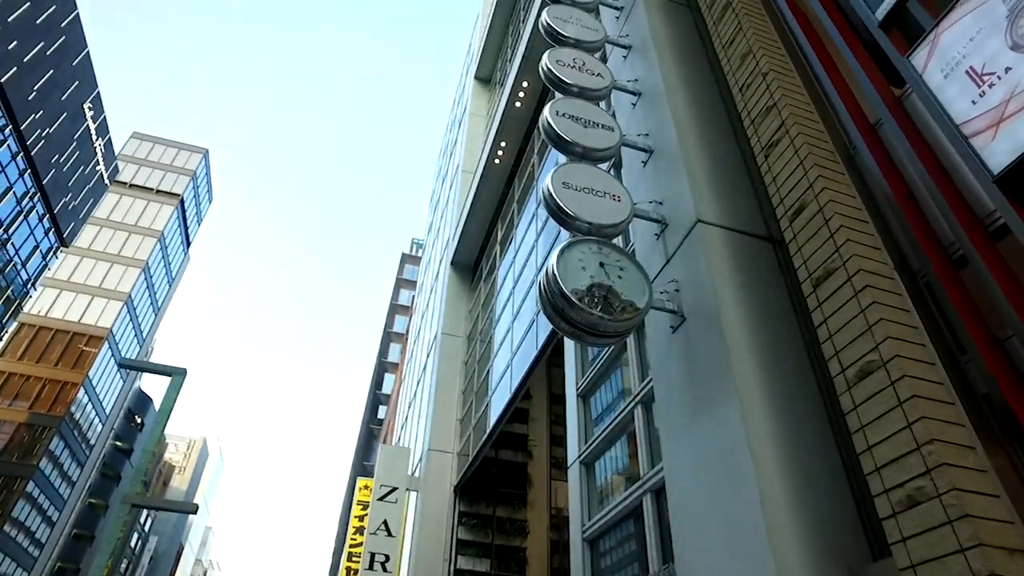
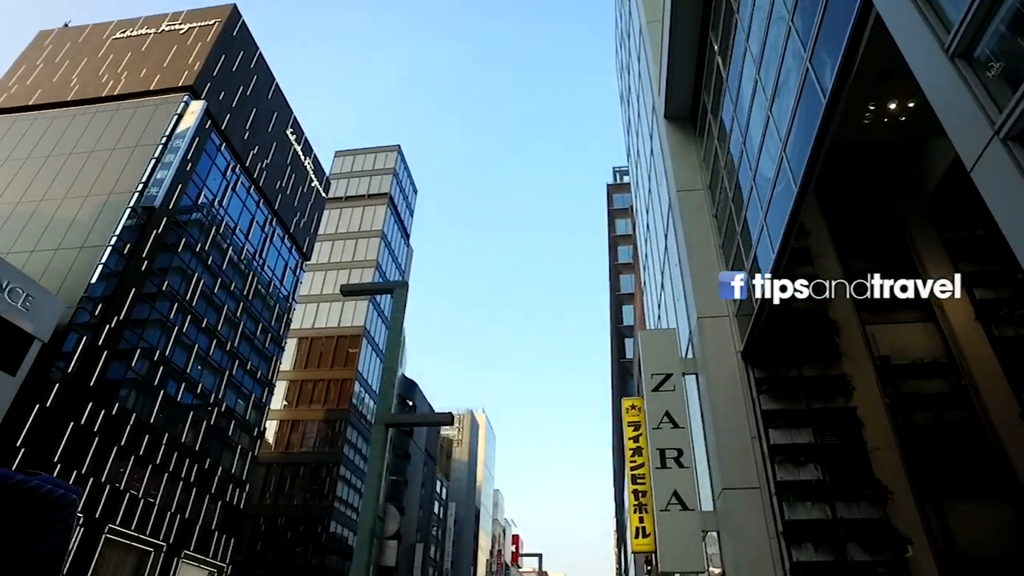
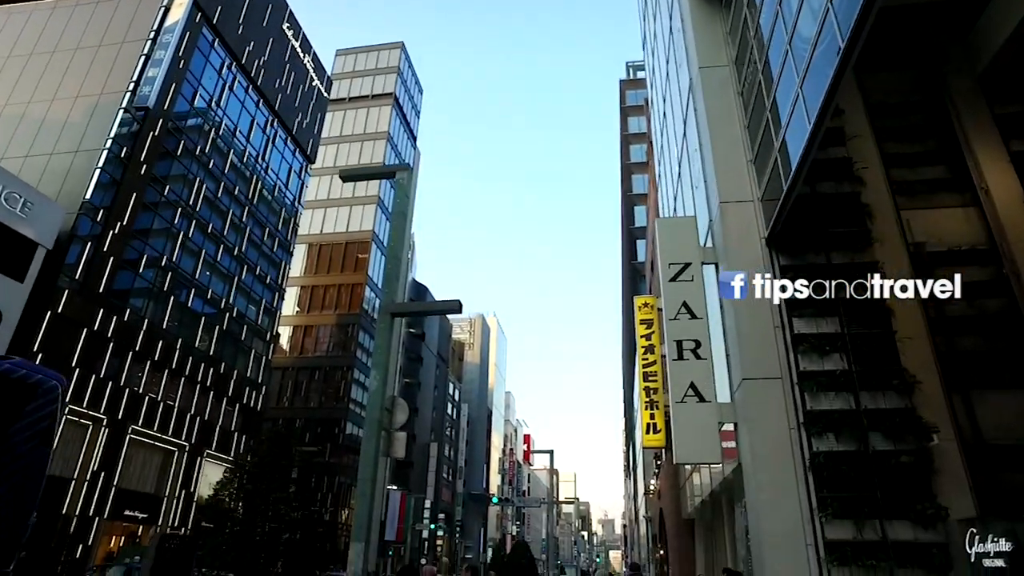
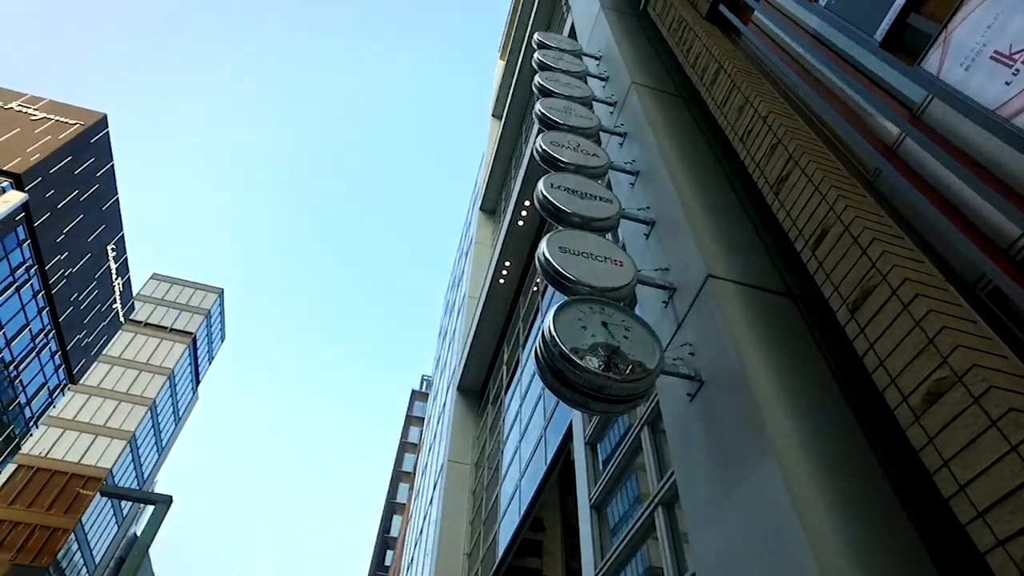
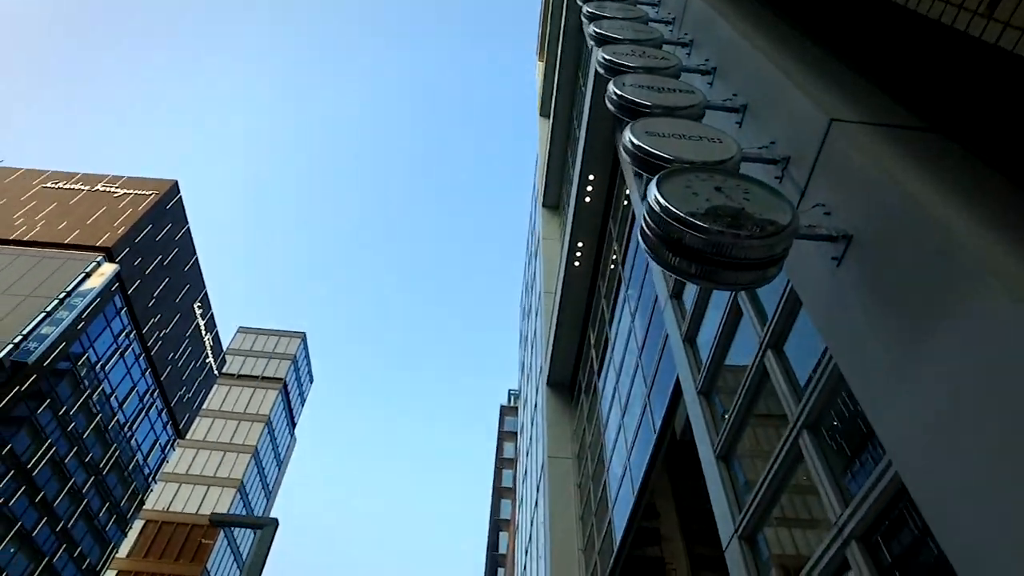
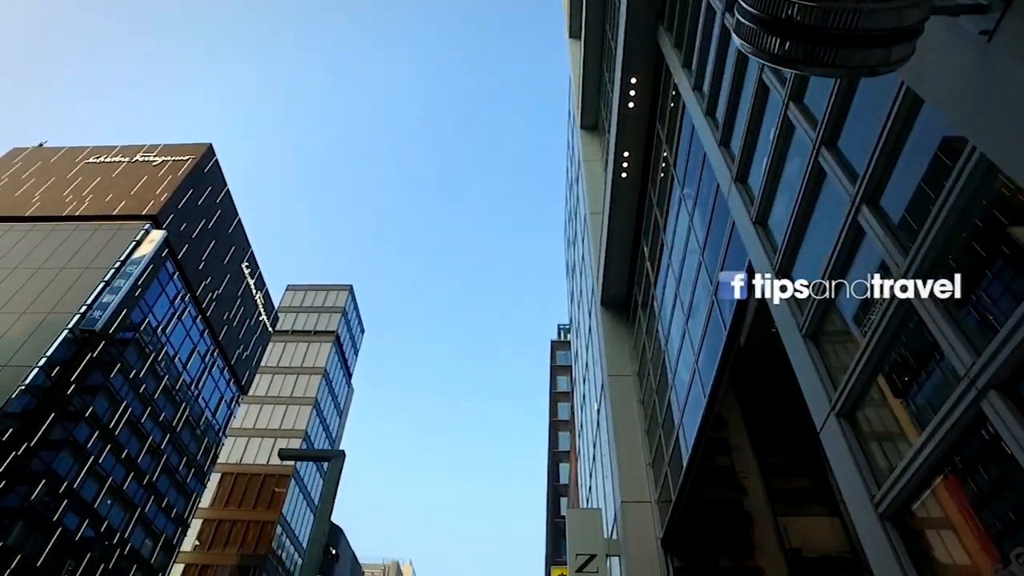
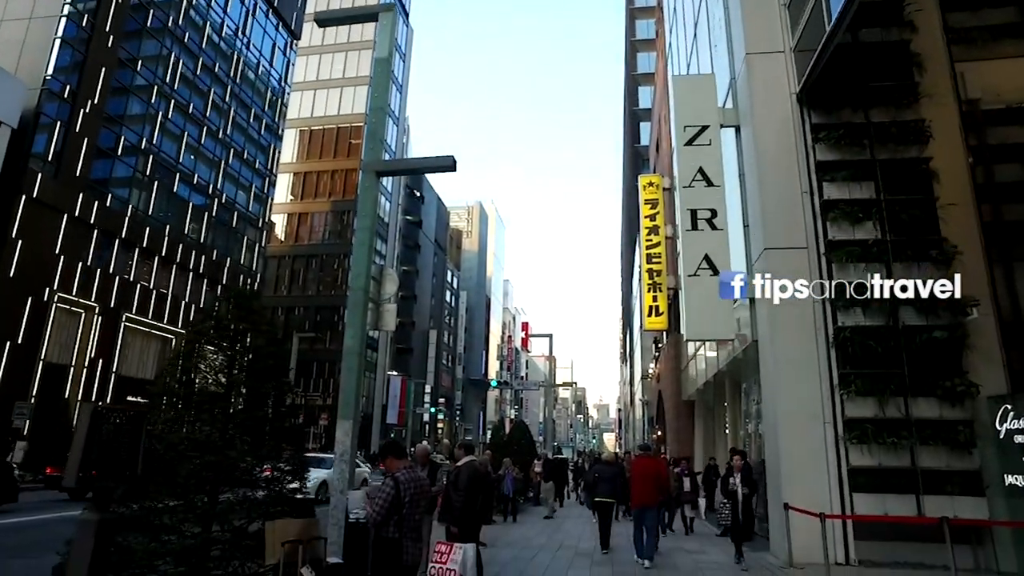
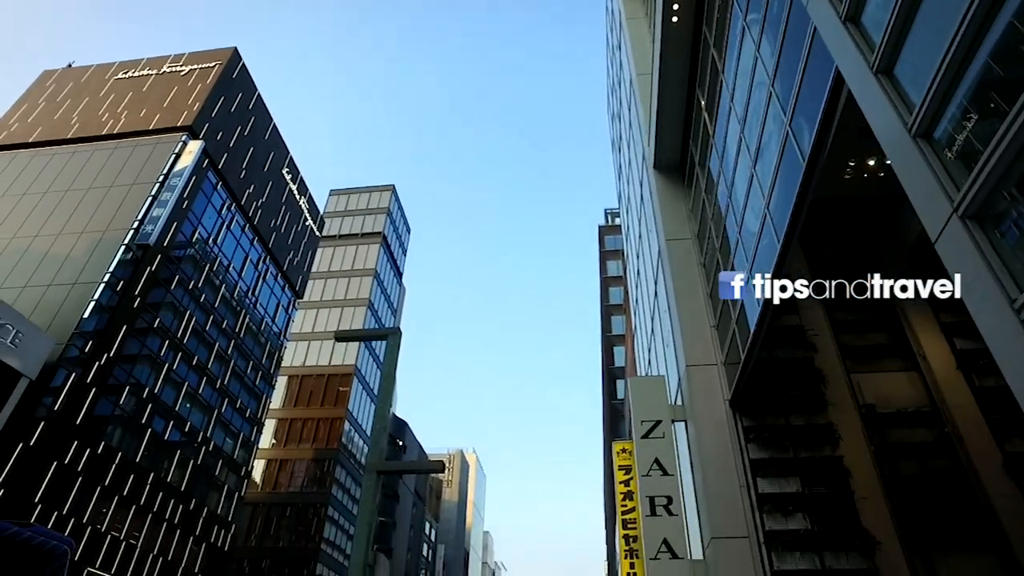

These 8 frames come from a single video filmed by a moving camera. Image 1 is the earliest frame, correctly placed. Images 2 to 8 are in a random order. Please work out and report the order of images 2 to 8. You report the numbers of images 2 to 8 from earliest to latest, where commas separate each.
4, 5, 6, 8, 2, 3, 7
